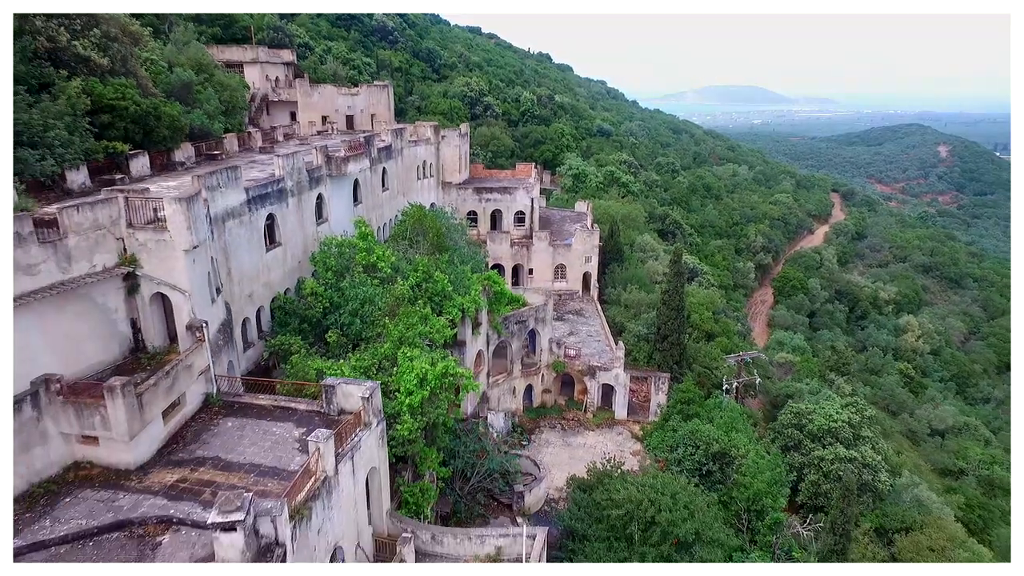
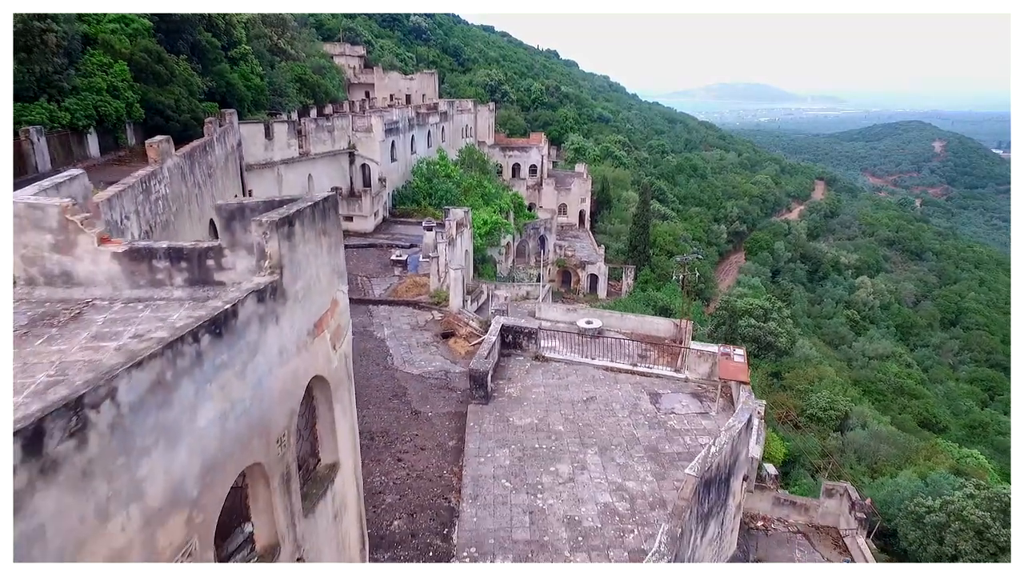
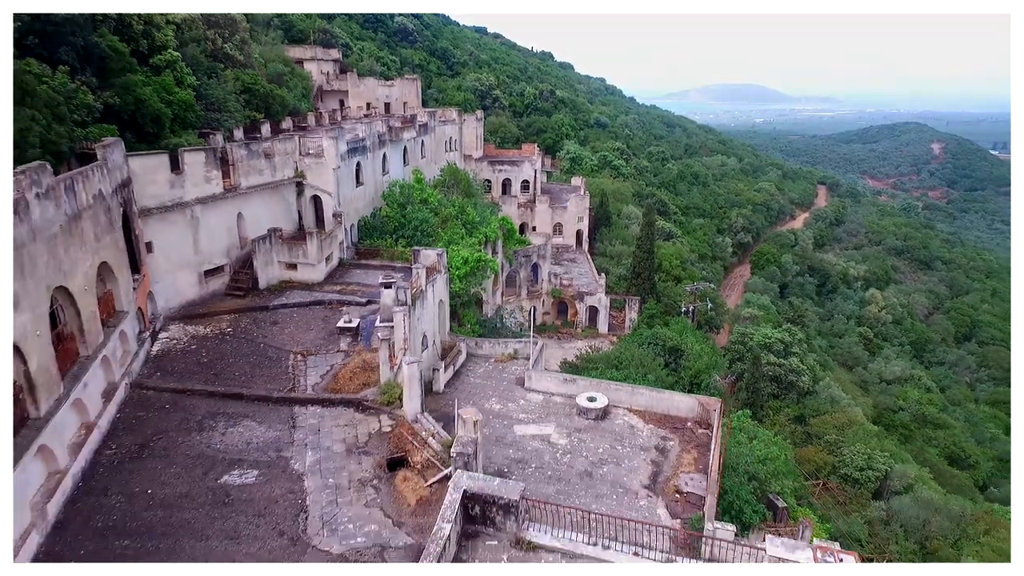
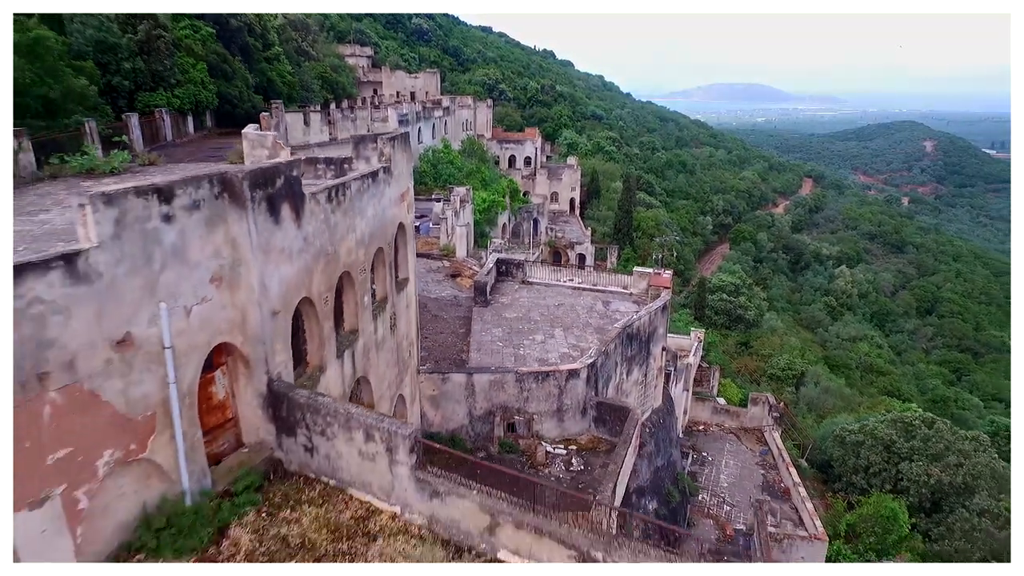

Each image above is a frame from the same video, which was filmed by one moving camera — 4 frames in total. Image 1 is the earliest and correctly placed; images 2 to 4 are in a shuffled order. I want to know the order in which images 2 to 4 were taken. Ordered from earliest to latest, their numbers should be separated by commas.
3, 2, 4
